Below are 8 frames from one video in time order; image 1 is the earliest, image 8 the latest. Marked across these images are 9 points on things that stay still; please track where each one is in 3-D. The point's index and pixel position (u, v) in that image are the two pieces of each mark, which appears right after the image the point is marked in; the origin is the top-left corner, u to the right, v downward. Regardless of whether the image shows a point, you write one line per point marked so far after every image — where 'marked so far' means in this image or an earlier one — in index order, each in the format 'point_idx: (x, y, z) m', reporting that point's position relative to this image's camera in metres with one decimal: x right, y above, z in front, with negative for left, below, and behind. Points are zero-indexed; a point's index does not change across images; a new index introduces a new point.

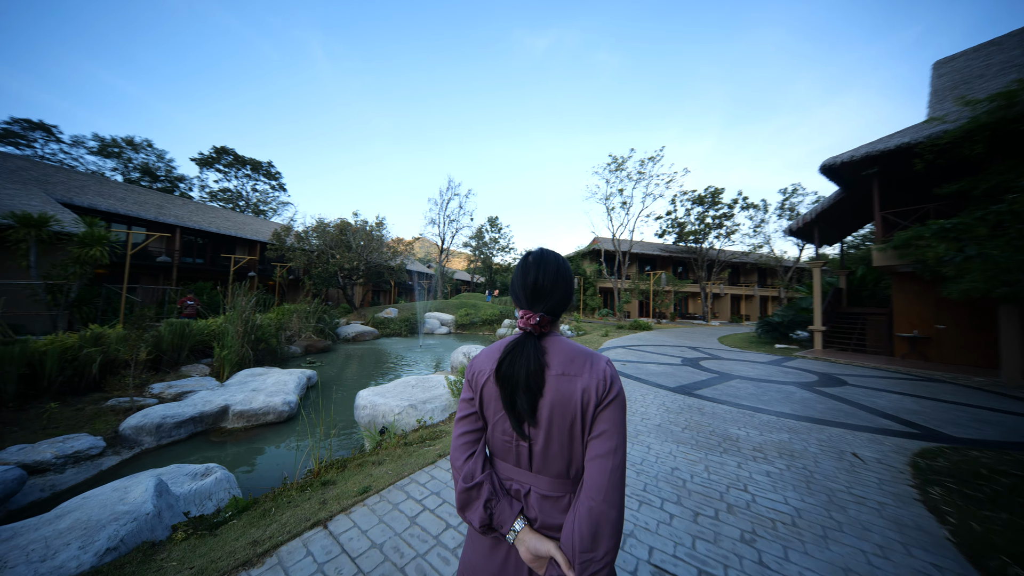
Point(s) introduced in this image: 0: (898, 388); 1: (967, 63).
0: (+7.1, -1.9, +5.3) m
1: (+12.1, +6.2, +7.7) m
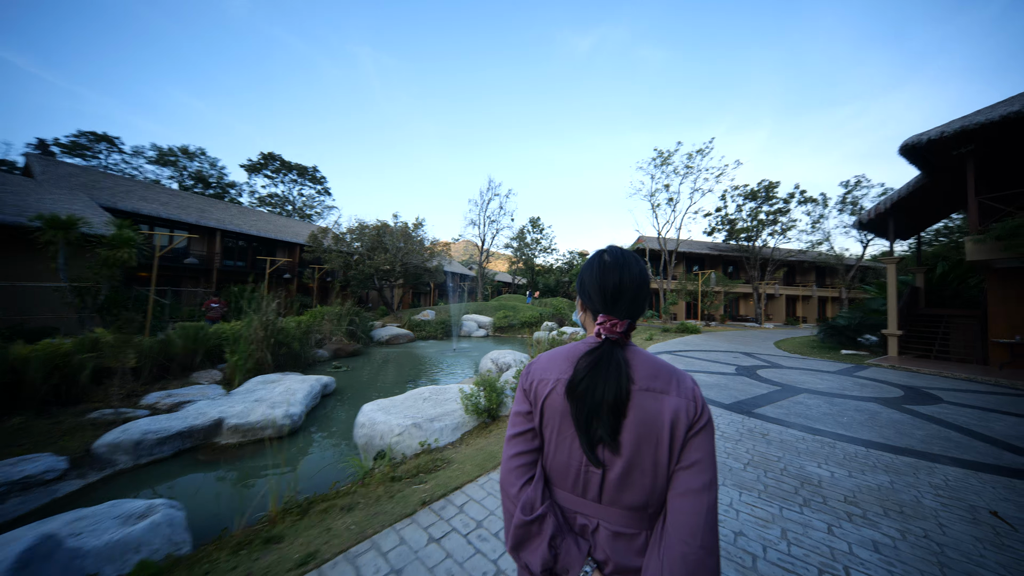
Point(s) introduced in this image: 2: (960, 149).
0: (+8.2, -2.0, +4.8) m
1: (+13.5, +6.1, +6.7) m
2: (+10.7, +3.3, +6.9) m
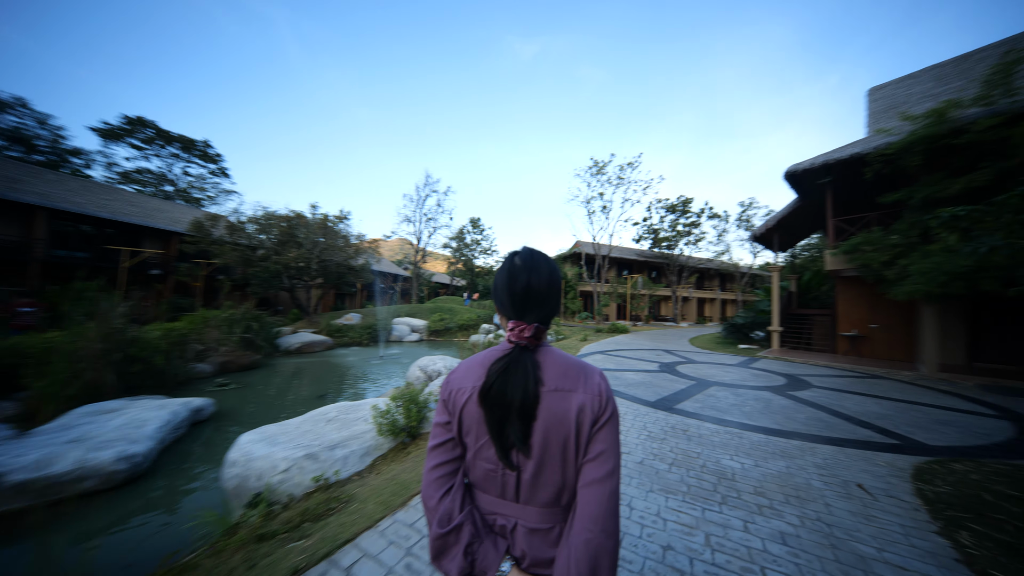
0: (+7.0, -2.0, +5.9) m
1: (+11.8, +6.0, +8.8) m
2: (+9.1, +3.2, +8.4) m
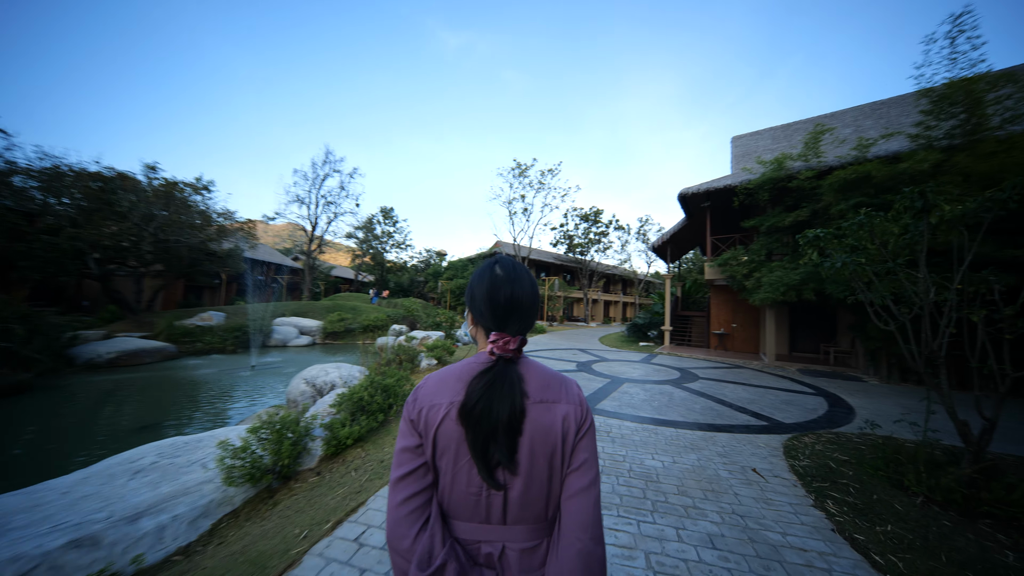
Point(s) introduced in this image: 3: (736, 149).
0: (+5.2, -2.2, +7.0) m
1: (+9.3, +5.7, +11.3) m
2: (+6.7, +3.0, +10.1) m
3: (+8.7, +5.3, +11.1) m
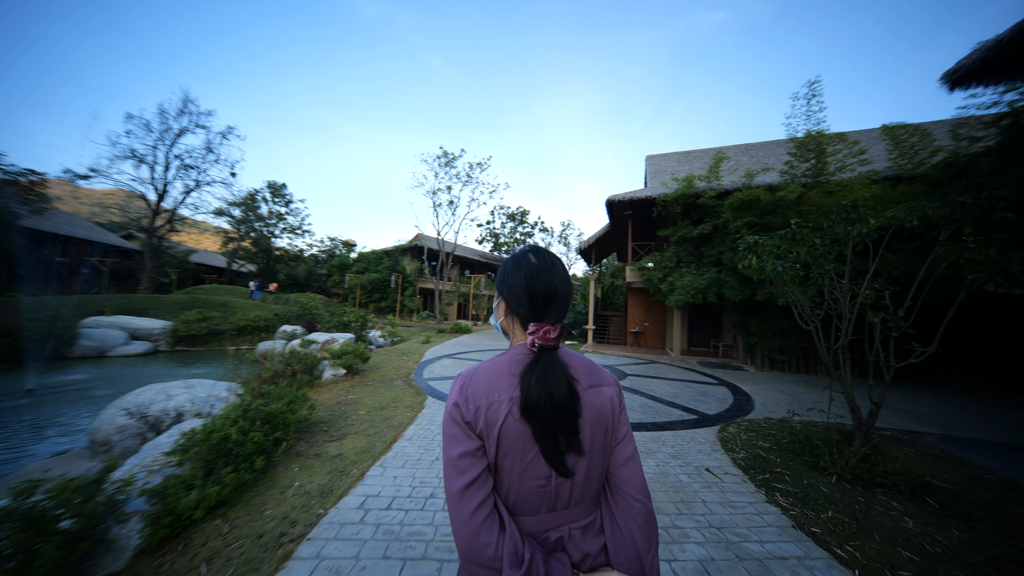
0: (+3.6, -2.2, +7.6) m
1: (+6.5, +5.6, +12.8) m
2: (+4.3, +2.9, +10.9) m
3: (+5.9, +5.2, +12.5) m
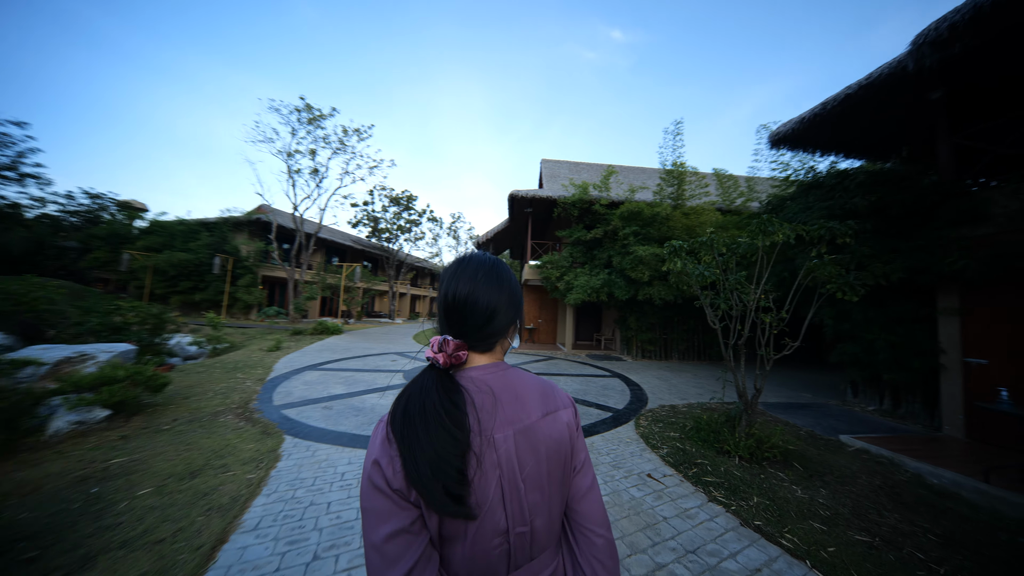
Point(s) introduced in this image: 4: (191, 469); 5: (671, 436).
0: (+1.0, -2.2, +7.6) m
1: (+1.9, +5.7, +13.5) m
2: (+0.5, +3.0, +11.0) m
3: (+1.5, +5.3, +13.0) m
4: (-3.3, -1.8, +2.9) m
5: (+2.2, -2.1, +4.1) m
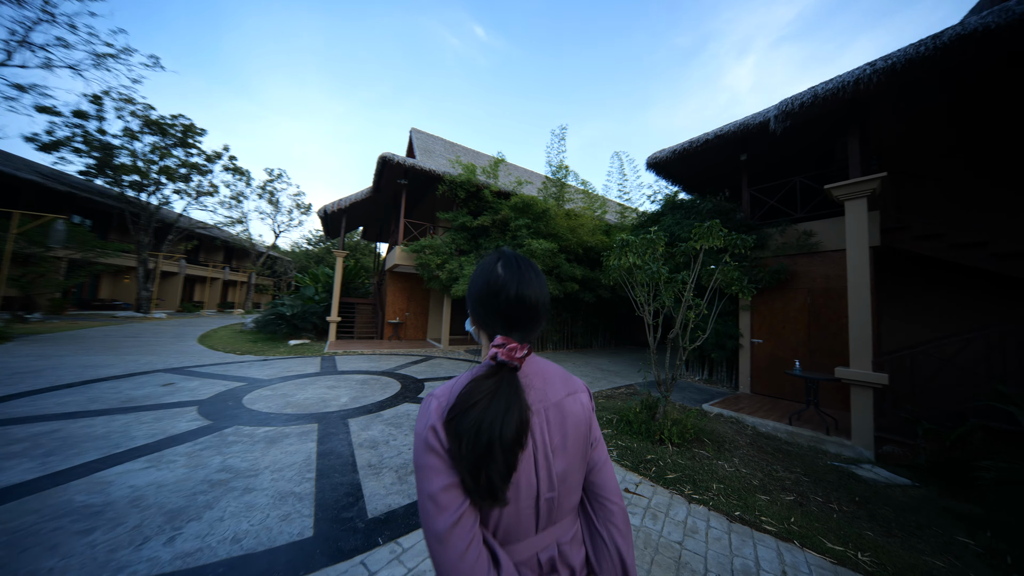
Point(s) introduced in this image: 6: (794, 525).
0: (-1.5, -1.9, +6.4) m
1: (-3.3, +6.1, +11.9) m
2: (-3.4, +3.4, +9.0) m
3: (-3.4, +5.7, +11.3) m
4: (-2.8, -1.6, +0.2) m
5: (+1.3, -2.0, +4.0) m
6: (+2.4, -2.0, +2.5) m
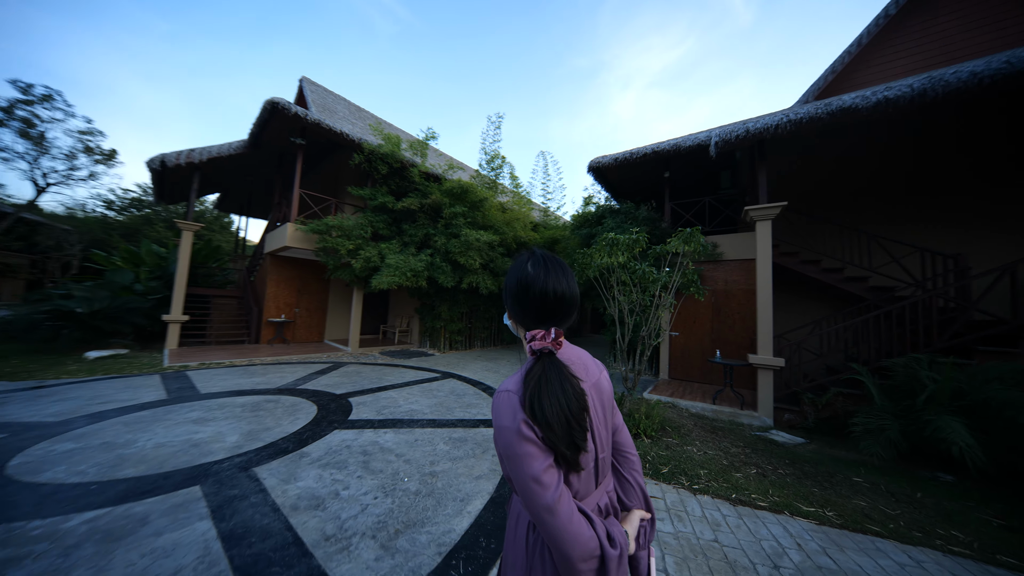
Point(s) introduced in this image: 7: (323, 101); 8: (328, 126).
0: (-2.5, -1.7, +5.2) m
1: (-5.8, +6.4, +9.7) m
2: (-4.9, +3.7, +6.9) m
3: (-5.7, +6.0, +9.0) m
4: (-1.6, -1.5, -1.1) m
5: (+1.0, -2.0, +3.9) m
6: (+2.6, -2.1, +2.9) m
7: (-5.4, +5.9, +9.4) m
8: (-4.1, +3.9, +6.8) m
